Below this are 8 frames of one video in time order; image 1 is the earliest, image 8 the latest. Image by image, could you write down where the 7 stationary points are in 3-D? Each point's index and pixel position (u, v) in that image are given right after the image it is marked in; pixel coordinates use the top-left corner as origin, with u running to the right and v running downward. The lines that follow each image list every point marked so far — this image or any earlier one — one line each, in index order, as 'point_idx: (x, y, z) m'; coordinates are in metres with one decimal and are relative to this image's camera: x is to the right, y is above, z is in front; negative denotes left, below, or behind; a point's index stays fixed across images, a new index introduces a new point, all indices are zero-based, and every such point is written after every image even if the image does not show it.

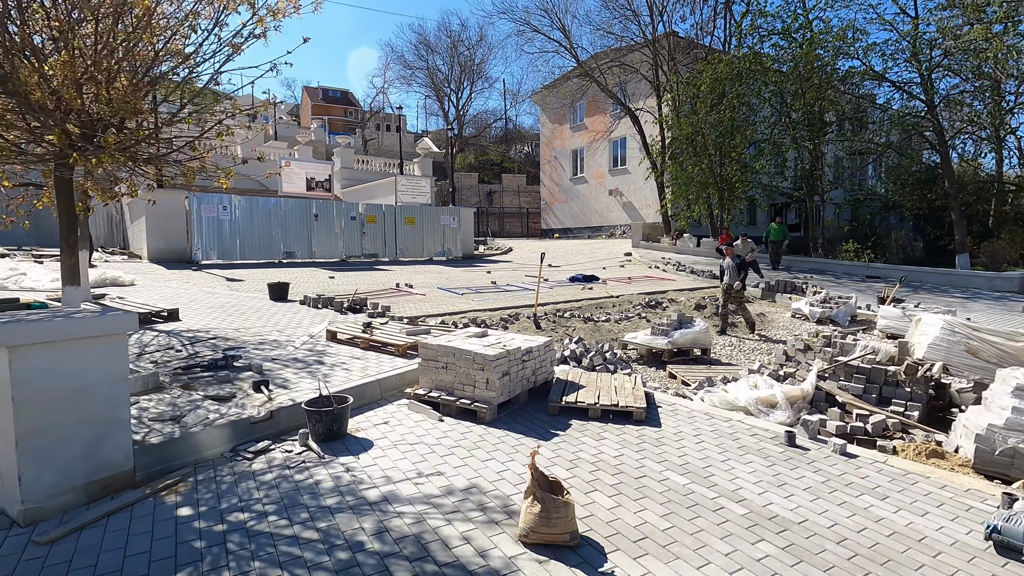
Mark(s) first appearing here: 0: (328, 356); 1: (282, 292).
0: (-2.4, -0.9, +7.0) m
1: (-4.8, -0.1, +11.3) m
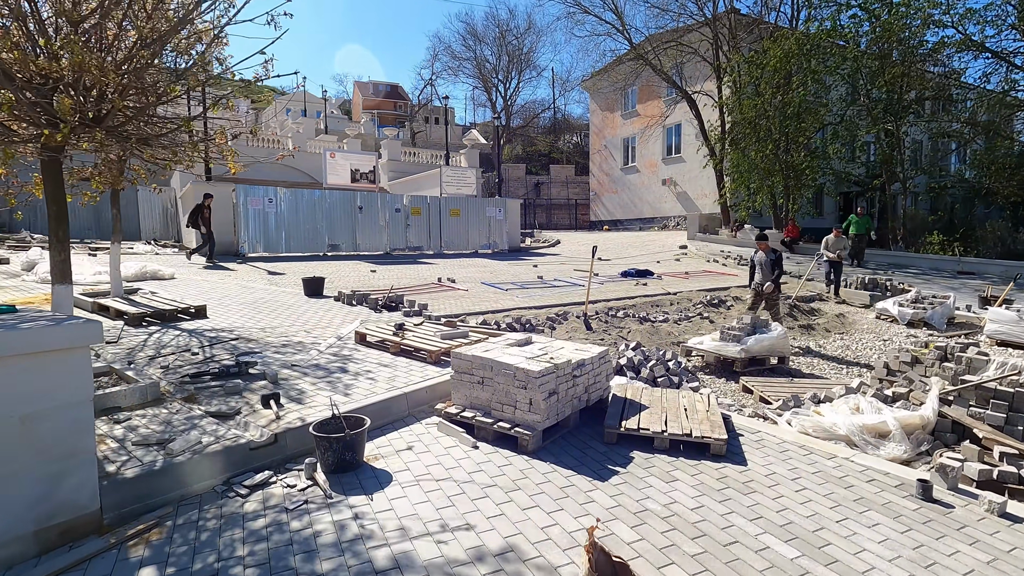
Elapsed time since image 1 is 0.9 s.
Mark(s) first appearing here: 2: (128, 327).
0: (-1.9, -0.9, +6.3) m
1: (-3.9, 0.0, +10.7) m
2: (-5.4, -0.6, +7.6) m
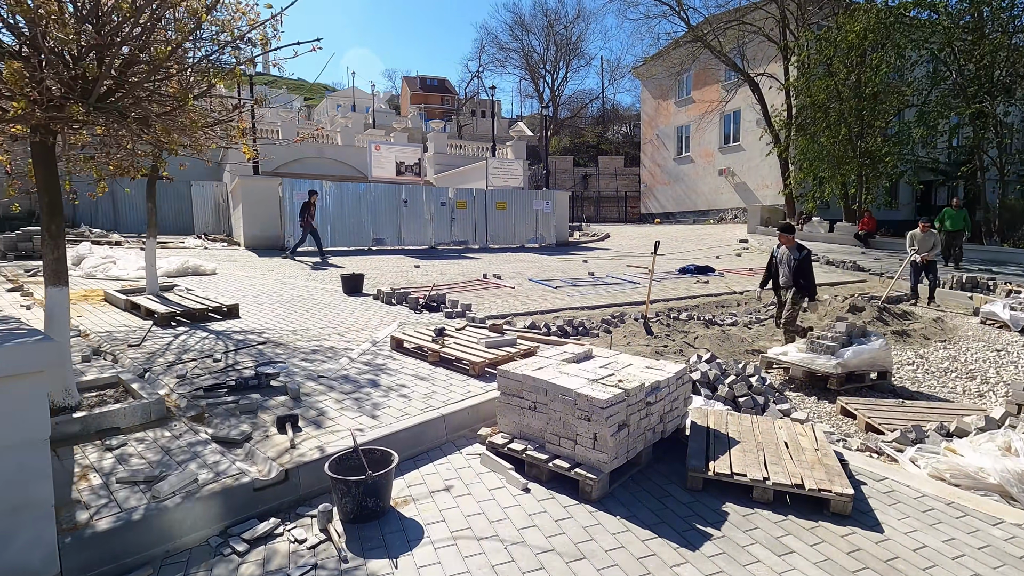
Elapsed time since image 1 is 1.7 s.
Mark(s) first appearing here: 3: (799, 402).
0: (-1.3, -0.9, +5.5) m
1: (-2.9, +0.1, +10.1) m
2: (-4.8, -0.5, +7.2) m
3: (+3.4, -1.3, +6.3) m
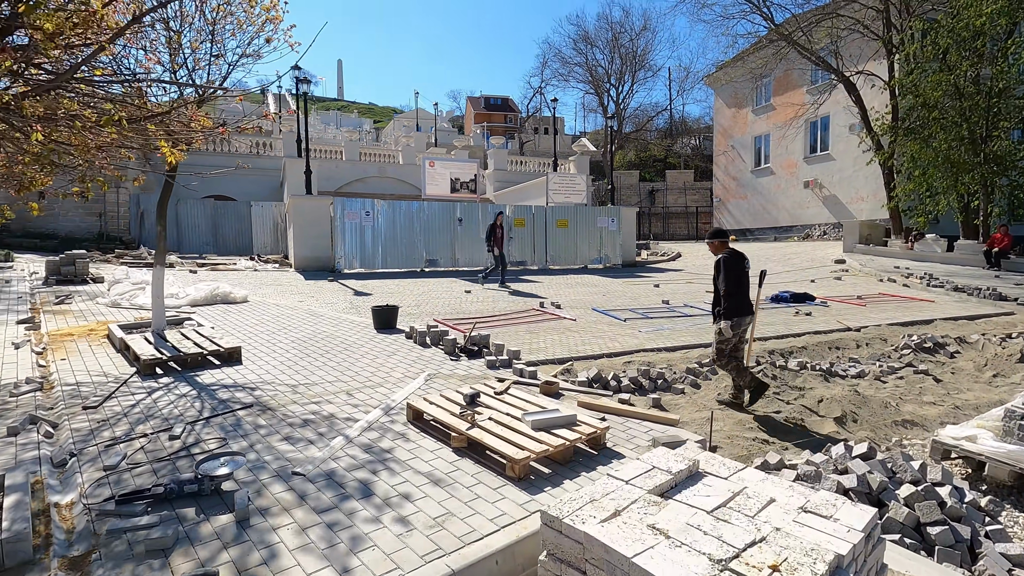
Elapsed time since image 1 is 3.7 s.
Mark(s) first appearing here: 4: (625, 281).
0: (-0.9, -1.3, +3.9) m
1: (-2.0, -0.5, +8.6) m
2: (-4.1, -1.0, +5.9) m
3: (+3.8, -1.8, +4.0) m
4: (+3.7, +0.2, +17.5) m
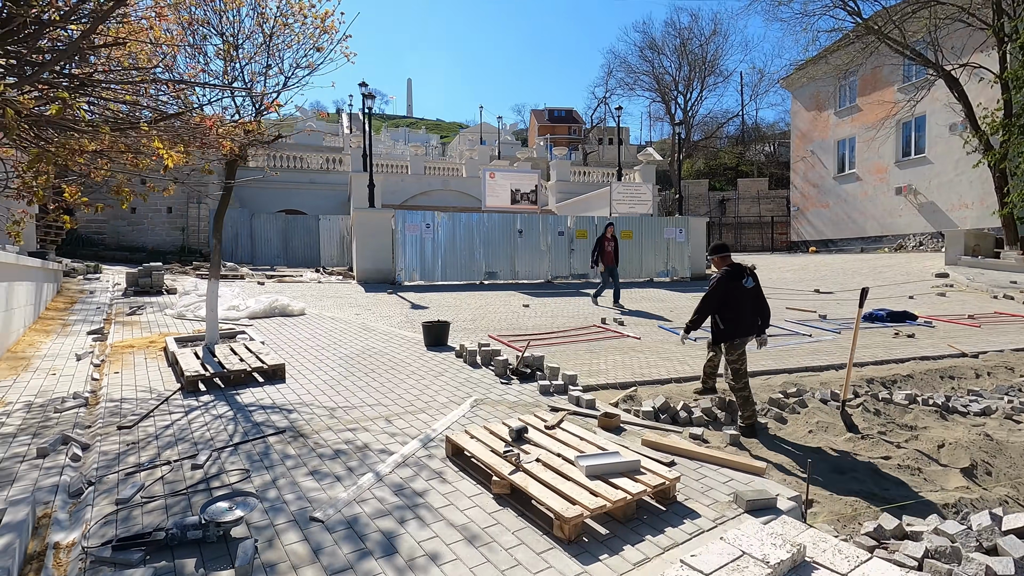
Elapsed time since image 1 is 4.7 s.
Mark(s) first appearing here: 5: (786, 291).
0: (-0.6, -1.5, +3.4) m
1: (-1.1, -0.7, +8.2) m
2: (-3.6, -1.2, +5.7) m
3: (+4.1, -2.0, +2.9) m
4: (+5.6, -0.2, +16.3) m
5: (+8.9, -0.1, +17.3) m
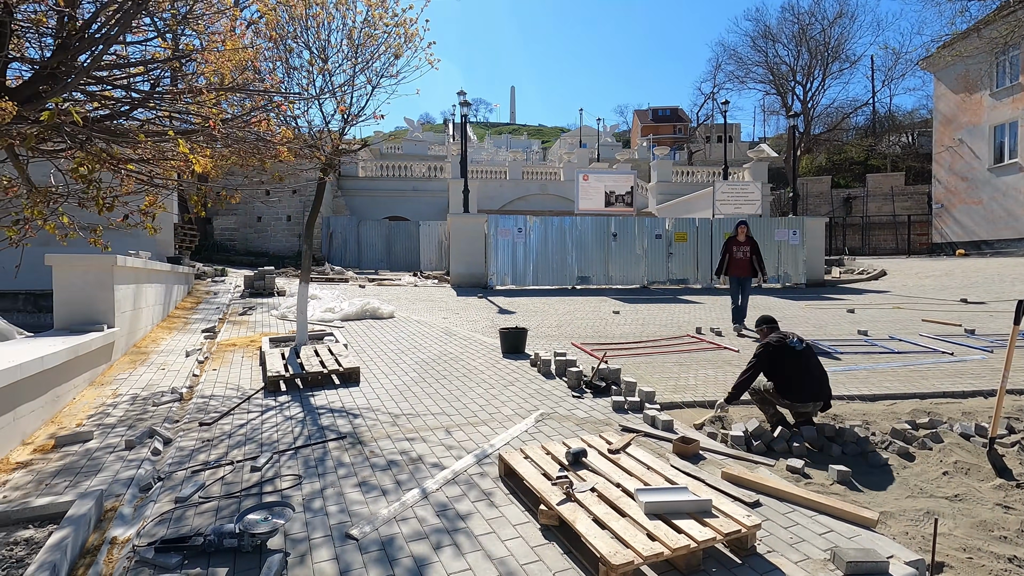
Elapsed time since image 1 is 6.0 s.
0: (-0.4, -1.5, +3.1) m
1: (+0.1, -0.8, +7.9) m
2: (-2.8, -1.2, +6.0) m
3: (+4.2, -2.1, +1.8) m
4: (+8.2, -0.5, +14.7) m
5: (+11.6, -0.4, +15.1) m
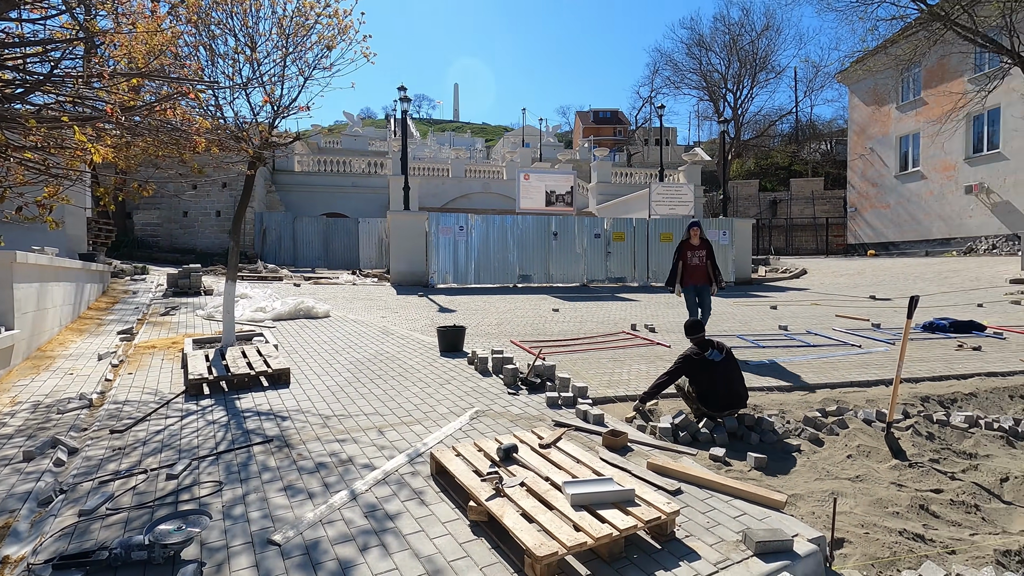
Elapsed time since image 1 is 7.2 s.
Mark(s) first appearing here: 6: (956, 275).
0: (-0.8, -1.5, +3.1) m
1: (-0.9, -0.8, +7.9) m
2: (-3.5, -1.2, +5.7) m
3: (+3.9, -2.0, +2.2) m
4: (+6.5, -0.4, +15.5) m
5: (+9.9, -0.3, +16.2) m
6: (+15.6, +0.4, +18.9) m
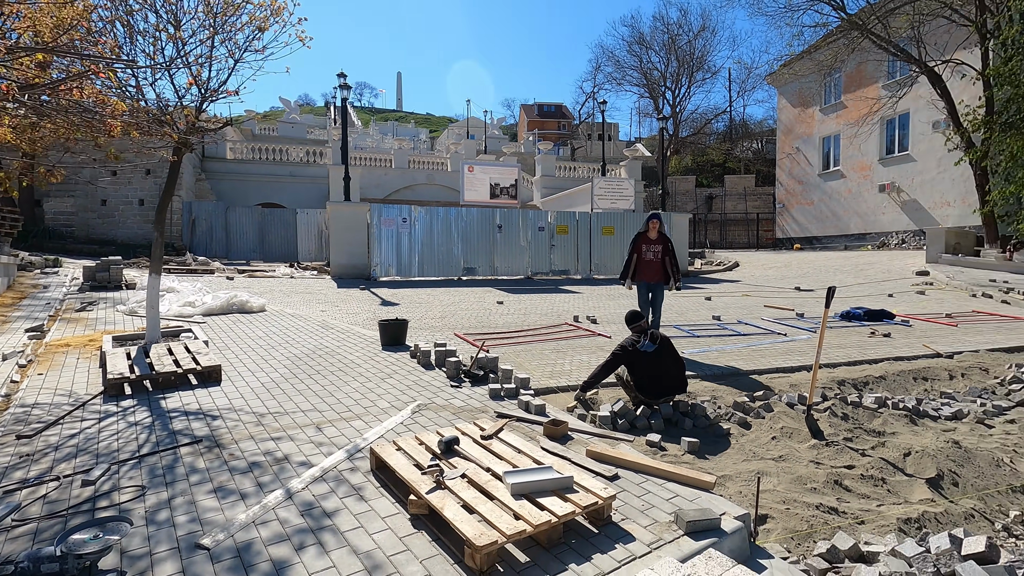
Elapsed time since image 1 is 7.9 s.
0: (-1.1, -1.5, +3.0) m
1: (-1.7, -0.7, +7.8) m
2: (-4.1, -1.1, +5.3) m
3: (+3.6, -2.0, +2.7) m
4: (+4.8, -0.2, +16.1) m
5: (+8.1, 0.0, +17.1) m
6: (+13.6, +0.8, +20.4) m
